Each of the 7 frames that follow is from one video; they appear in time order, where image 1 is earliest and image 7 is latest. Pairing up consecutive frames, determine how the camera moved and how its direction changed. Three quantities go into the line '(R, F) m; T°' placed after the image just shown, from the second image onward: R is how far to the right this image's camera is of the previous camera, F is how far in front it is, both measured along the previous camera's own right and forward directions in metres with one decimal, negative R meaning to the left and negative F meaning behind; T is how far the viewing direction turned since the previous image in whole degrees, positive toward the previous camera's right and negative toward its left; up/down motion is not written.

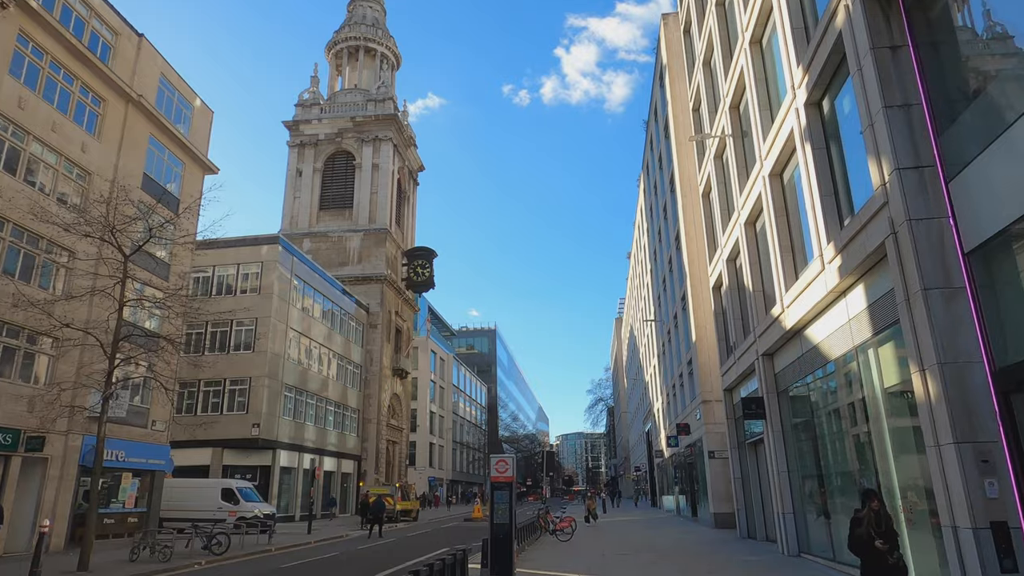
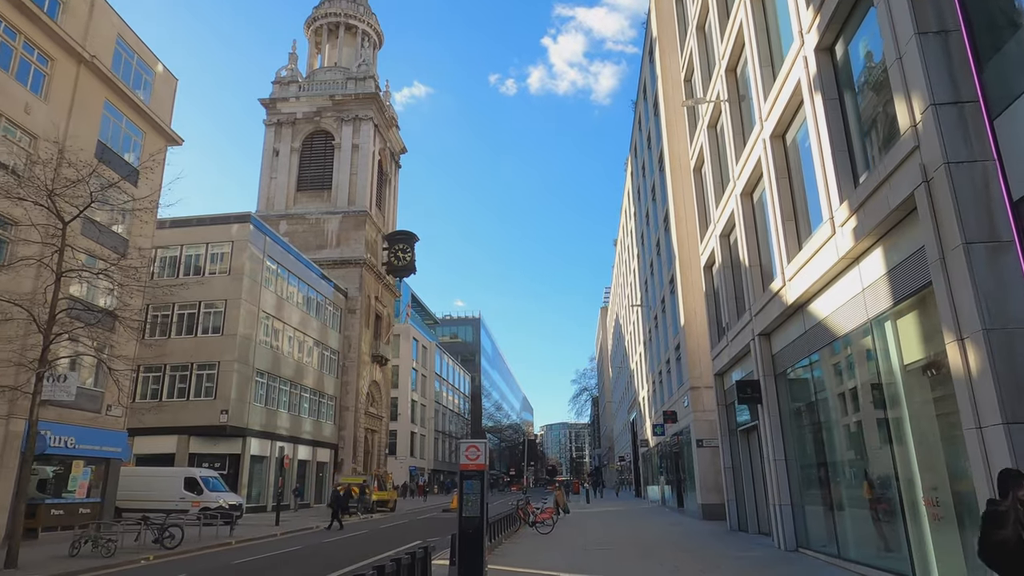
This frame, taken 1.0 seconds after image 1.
(+0.2, +1.3) m; +1°
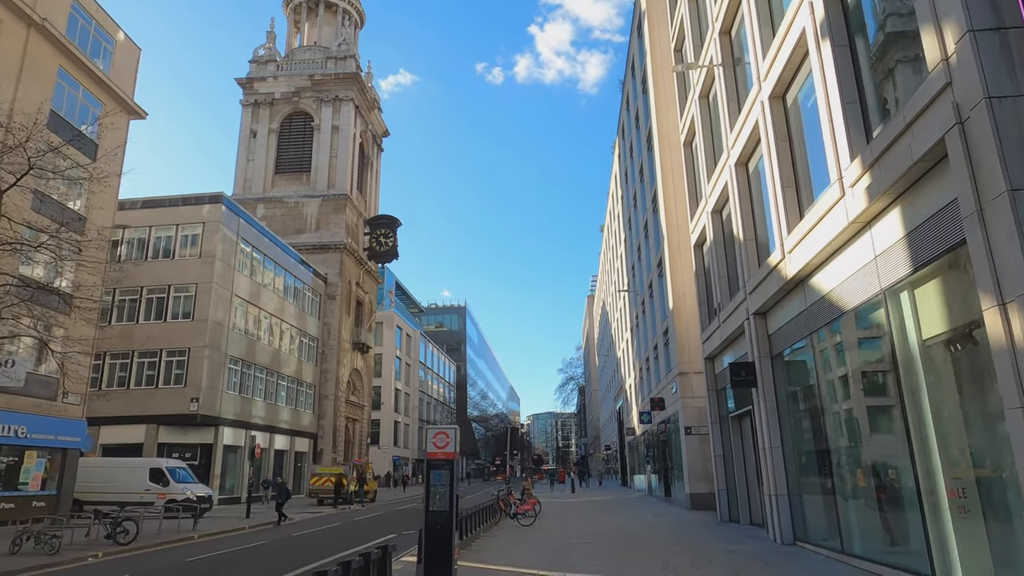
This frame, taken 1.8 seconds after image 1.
(+0.2, +1.1) m; +1°
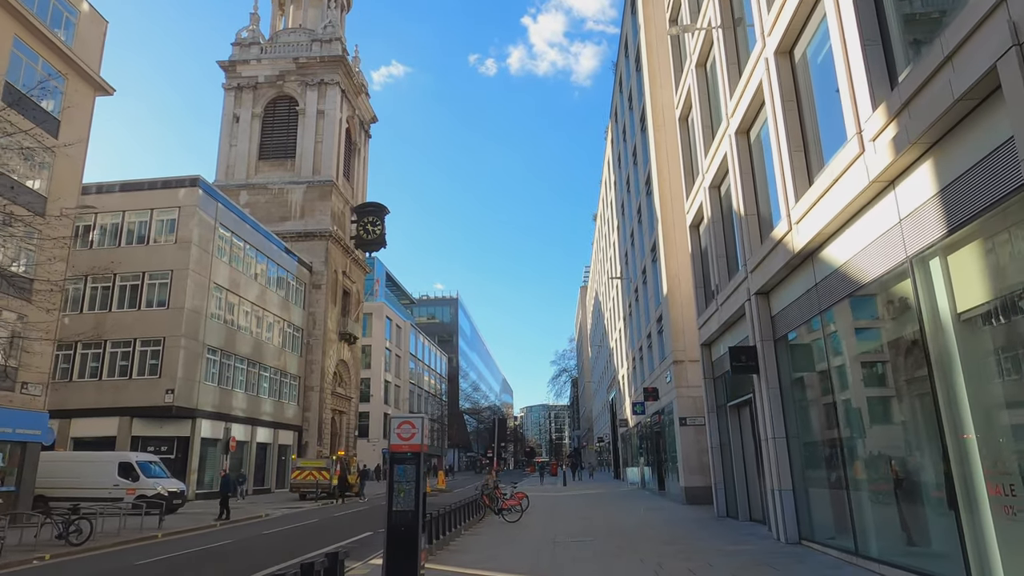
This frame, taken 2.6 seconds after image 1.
(+0.2, +1.1) m; +1°
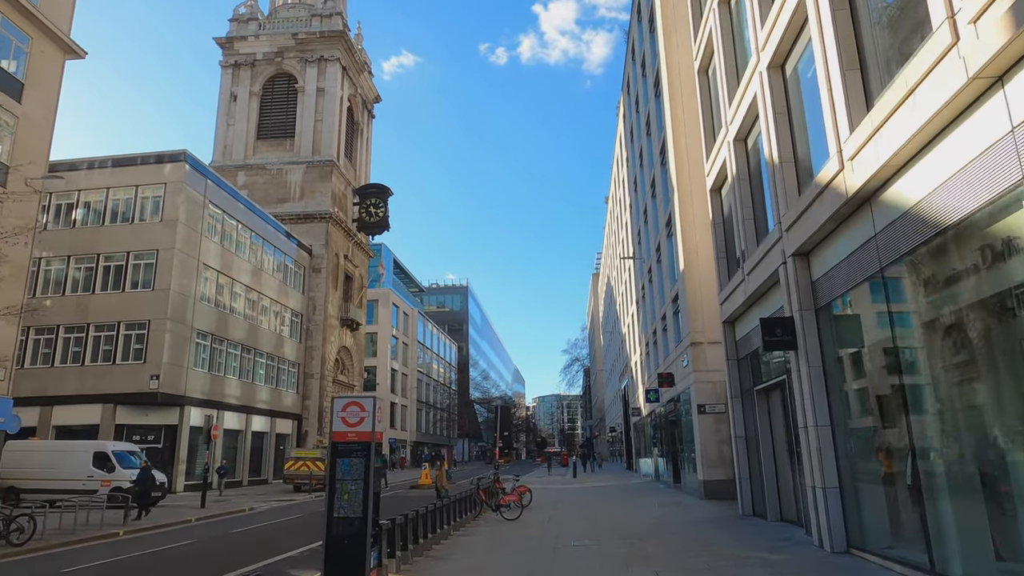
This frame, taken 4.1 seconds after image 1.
(+0.3, +1.9) m; -1°
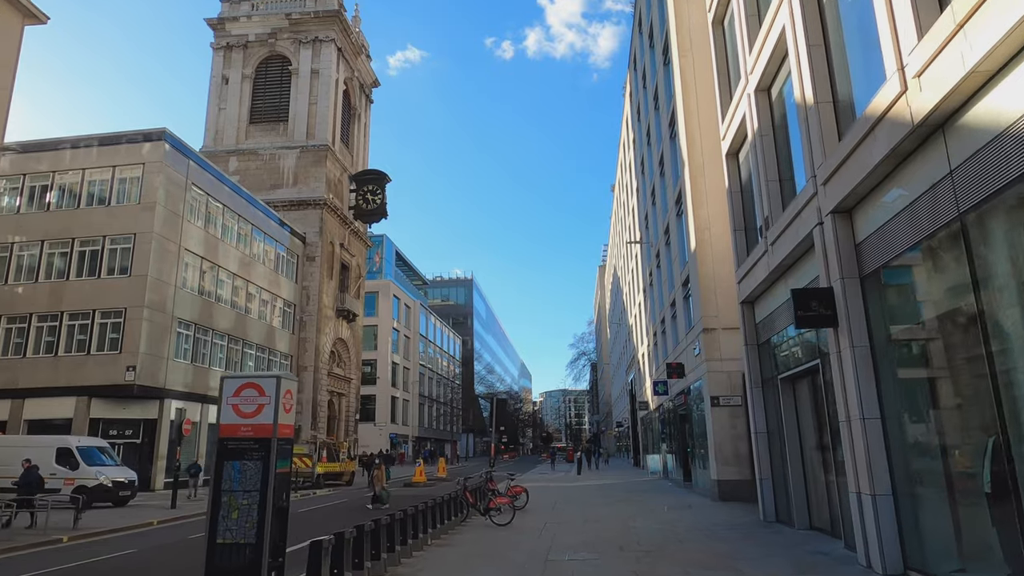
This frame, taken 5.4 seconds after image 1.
(+0.4, +1.8) m; -1°
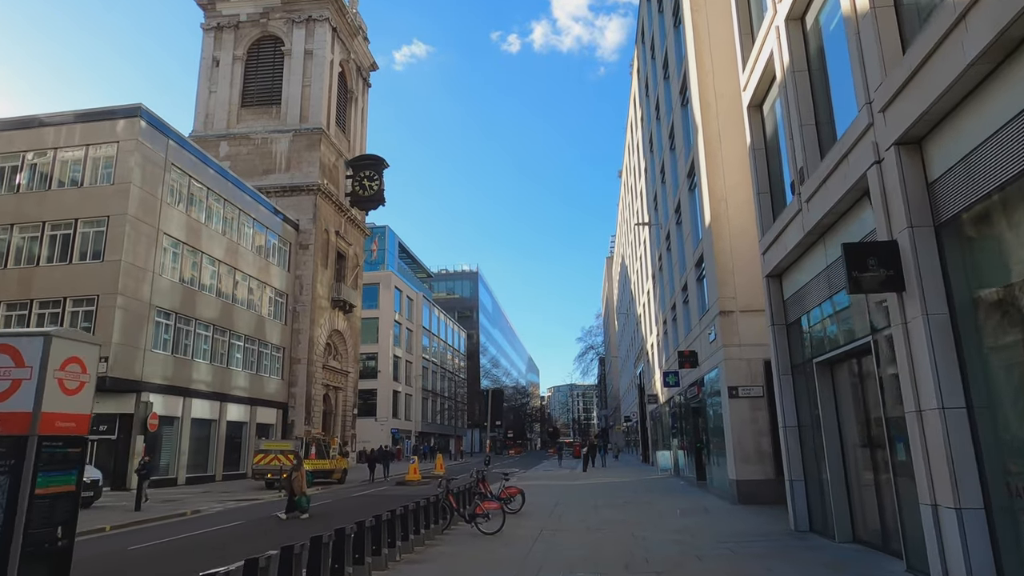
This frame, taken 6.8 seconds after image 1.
(+0.4, +1.9) m; -1°
